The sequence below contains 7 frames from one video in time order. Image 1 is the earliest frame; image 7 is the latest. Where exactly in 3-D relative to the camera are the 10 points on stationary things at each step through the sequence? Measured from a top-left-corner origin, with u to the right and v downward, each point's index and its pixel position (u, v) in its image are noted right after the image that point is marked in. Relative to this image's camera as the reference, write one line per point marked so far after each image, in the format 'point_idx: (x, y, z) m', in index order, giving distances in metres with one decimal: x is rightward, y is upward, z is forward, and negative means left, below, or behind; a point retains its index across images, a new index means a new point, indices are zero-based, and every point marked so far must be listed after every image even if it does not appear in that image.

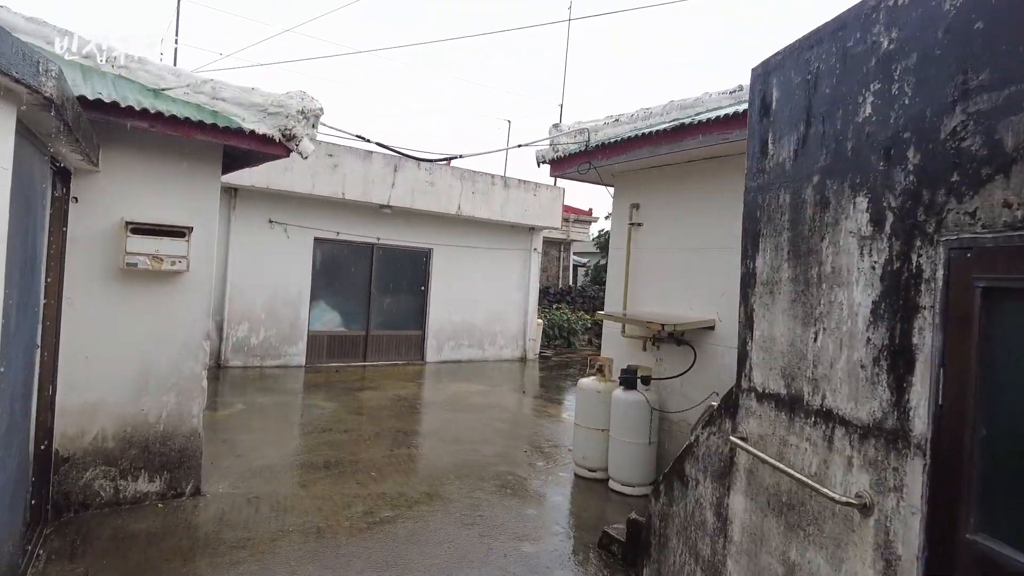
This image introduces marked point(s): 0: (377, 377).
0: (-1.7, -1.1, +8.0) m
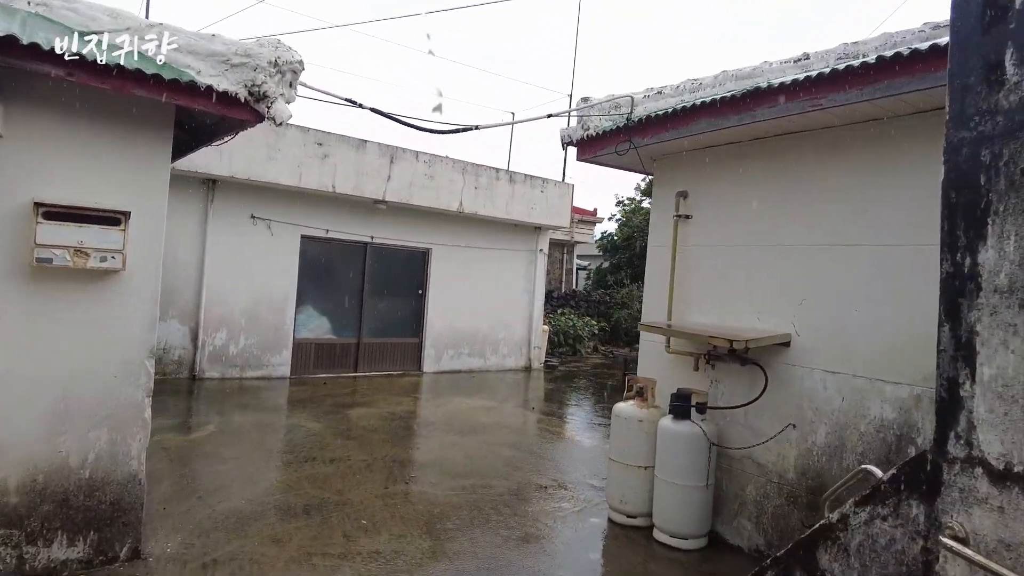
0: (-1.6, -1.1, +7.2) m
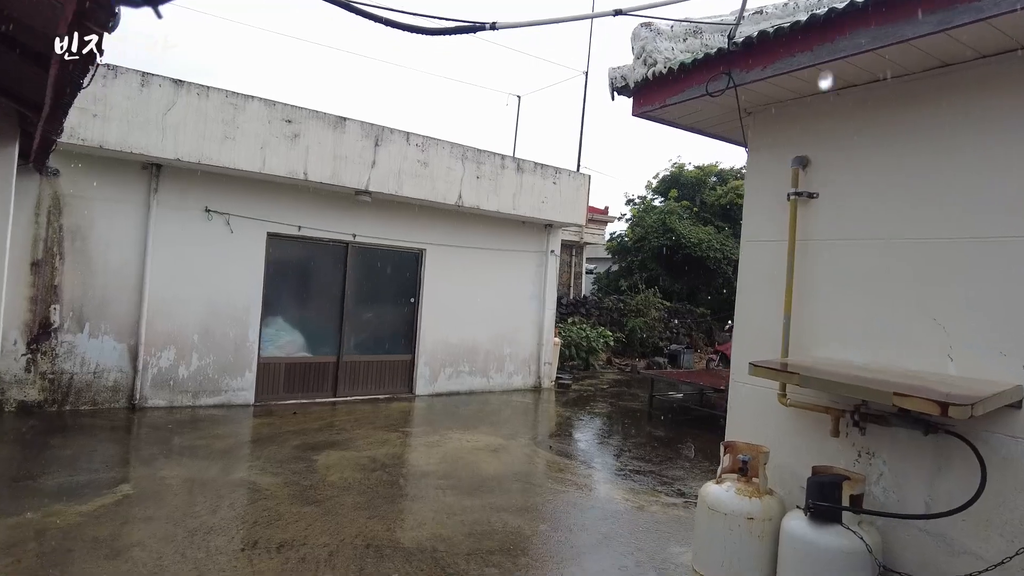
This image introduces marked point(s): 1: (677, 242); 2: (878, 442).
0: (-1.5, -1.2, +5.9) m
1: (+3.8, +1.1, +14.8) m
2: (+1.2, -0.5, +2.2) m
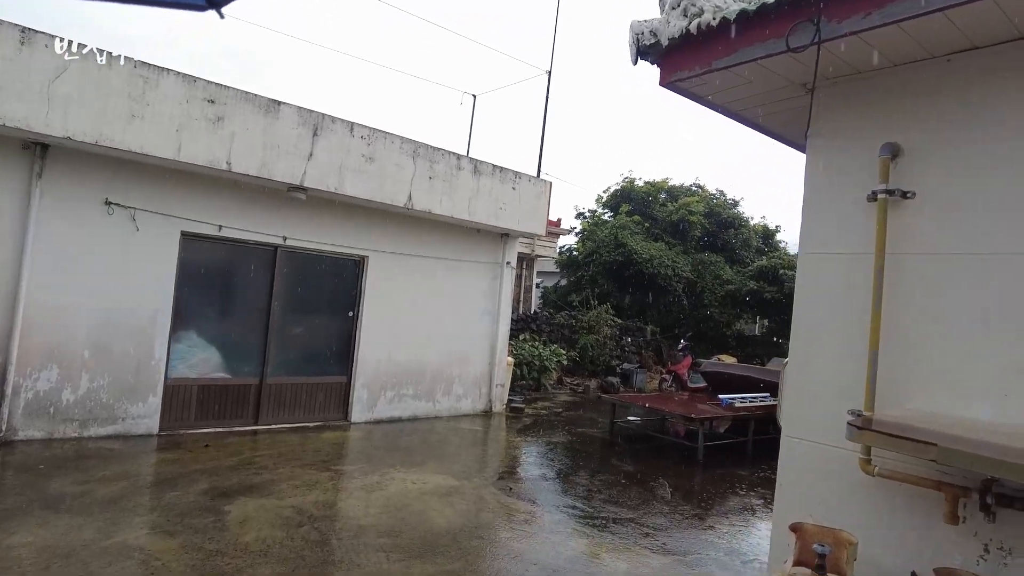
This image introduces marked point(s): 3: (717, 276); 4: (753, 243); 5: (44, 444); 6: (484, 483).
0: (-1.9, -1.3, +4.9) m
1: (+2.6, +0.7, +14.4) m
2: (+1.2, -0.6, +1.6) m
3: (+4.8, +0.3, +15.3) m
4: (+6.0, +1.1, +16.2) m
5: (-3.5, -1.2, +4.8) m
6: (-0.2, -1.5, +4.9) m
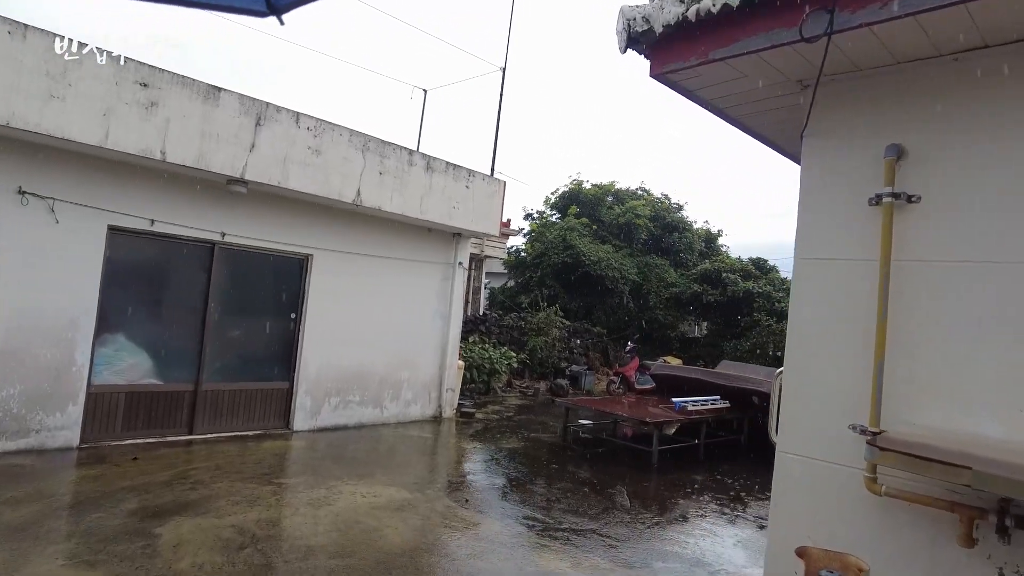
0: (-2.2, -1.3, +4.6) m
1: (+1.4, +0.6, +14.4) m
2: (+1.2, -0.6, +1.5) m
3: (+3.6, +0.2, +15.5) m
4: (+4.7, +1.1, +16.5) m
5: (-3.8, -1.1, +4.3) m
6: (-0.5, -1.5, +4.7) m
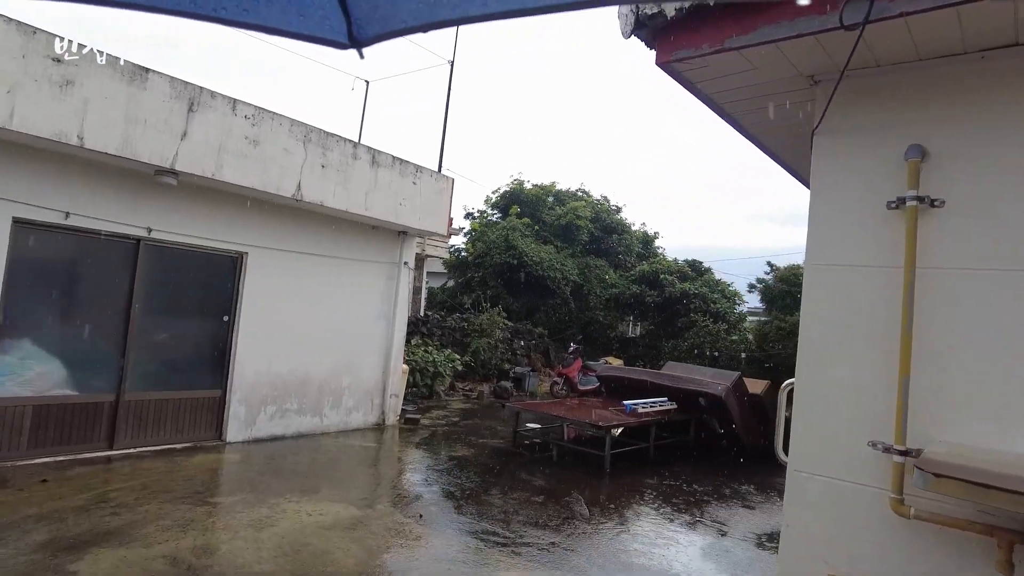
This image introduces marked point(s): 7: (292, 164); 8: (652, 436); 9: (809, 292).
0: (-2.5, -1.3, +4.1) m
1: (+0.1, +0.6, +14.2) m
2: (+1.3, -0.7, +1.4) m
3: (+2.2, +0.2, +15.6) m
4: (+3.2, +1.0, +16.7) m
5: (-4.0, -1.1, +3.7) m
6: (-0.8, -1.5, +4.4) m
7: (-1.9, +1.1, +5.6) m
8: (+1.5, -1.6, +7.1) m
9: (+0.9, 0.0, +1.9) m
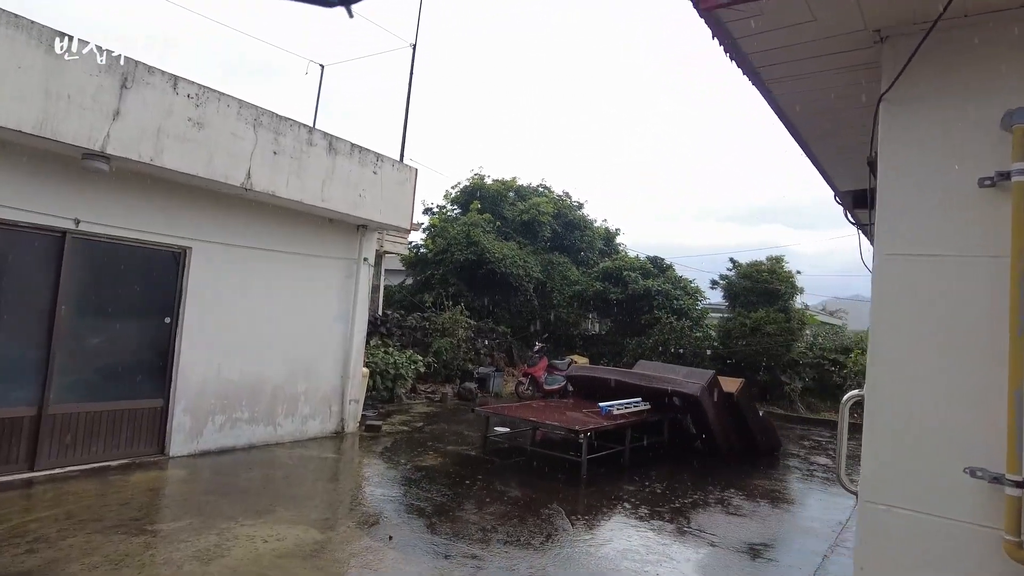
0: (-2.6, -1.3, +3.6) m
1: (-0.7, +0.7, +13.8) m
2: (+1.3, -0.6, +1.1) m
3: (+1.2, +0.3, +15.4) m
4: (+2.2, +1.1, +16.5) m
5: (-4.1, -1.2, +3.0) m
6: (-1.0, -1.5, +4.0) m
7: (-2.1, +1.1, +5.1) m
8: (+1.2, -1.6, +6.8) m
9: (+0.9, 0.0, +1.6) m
